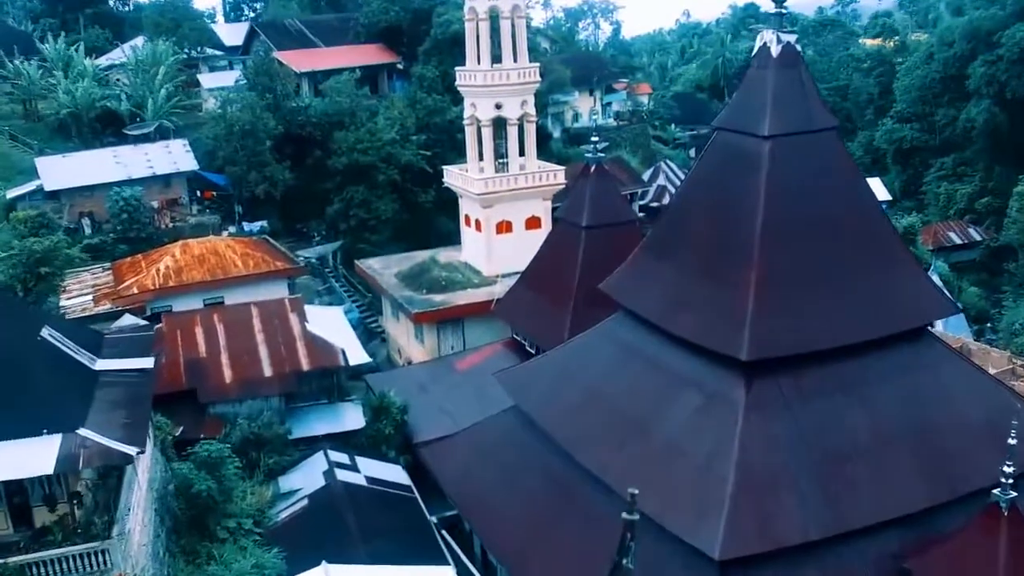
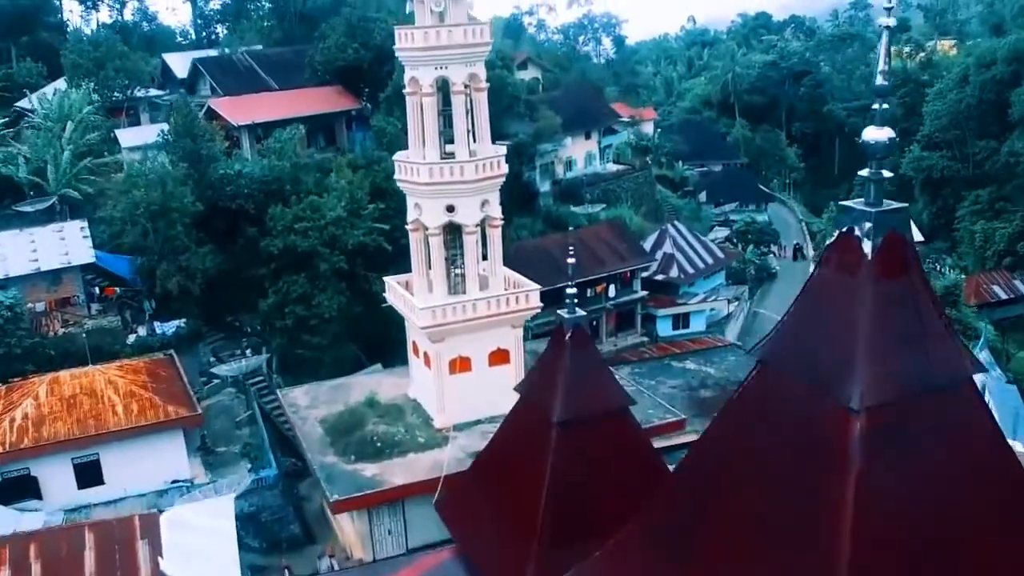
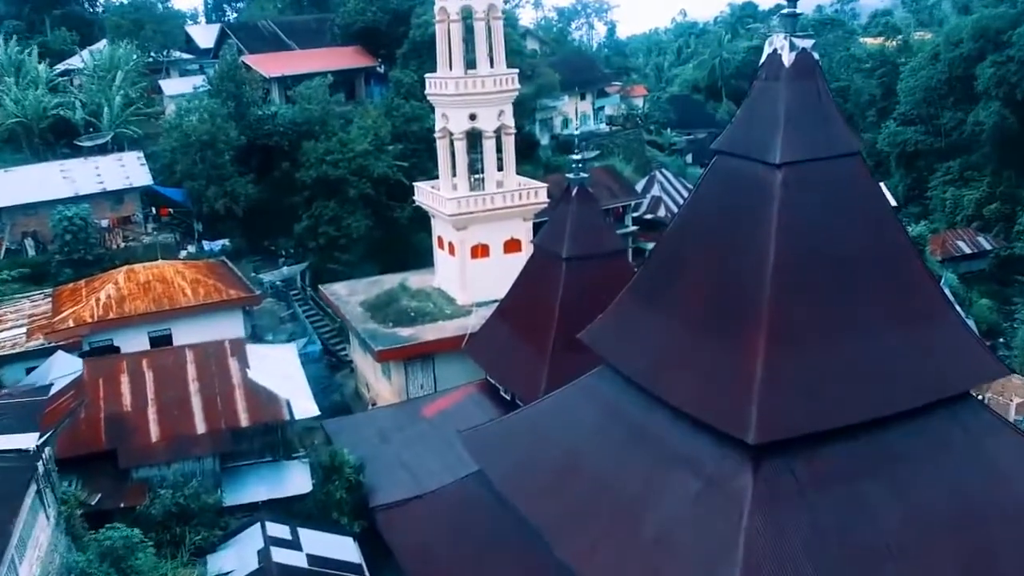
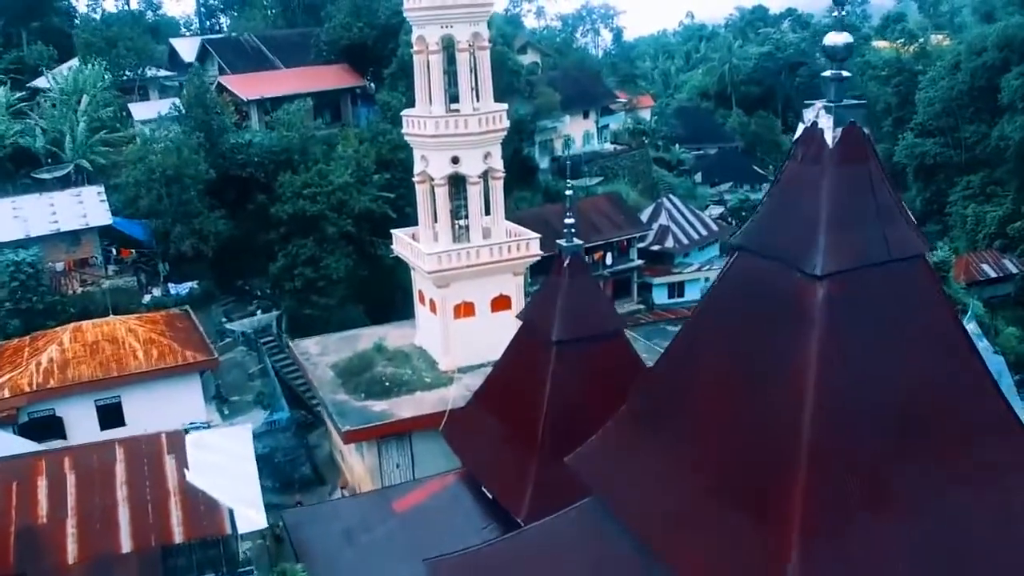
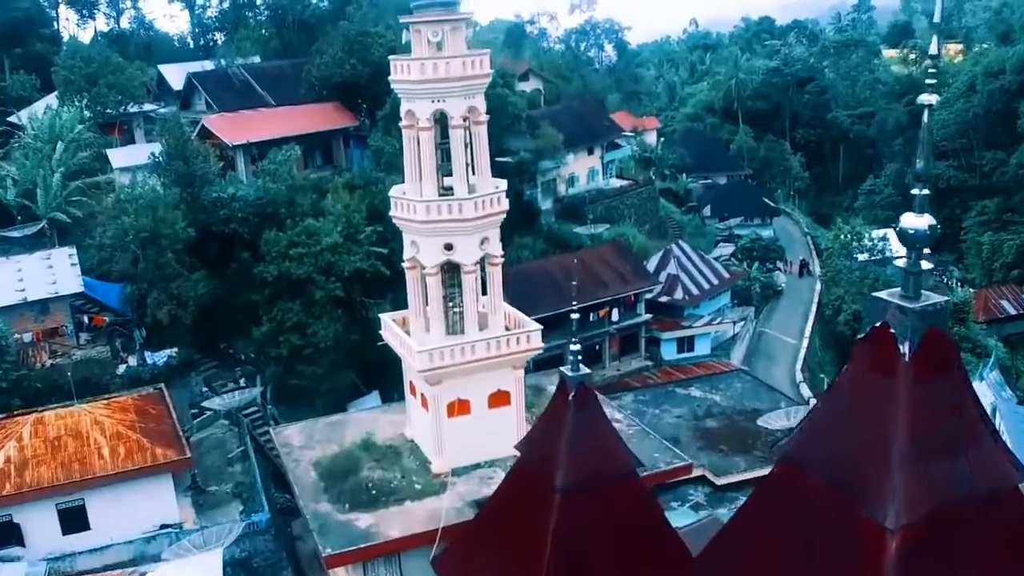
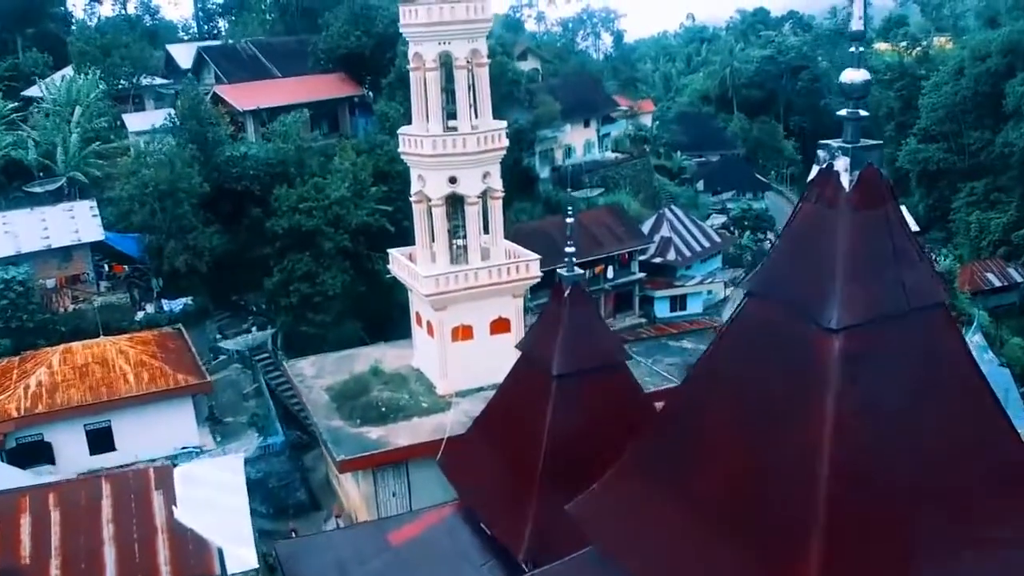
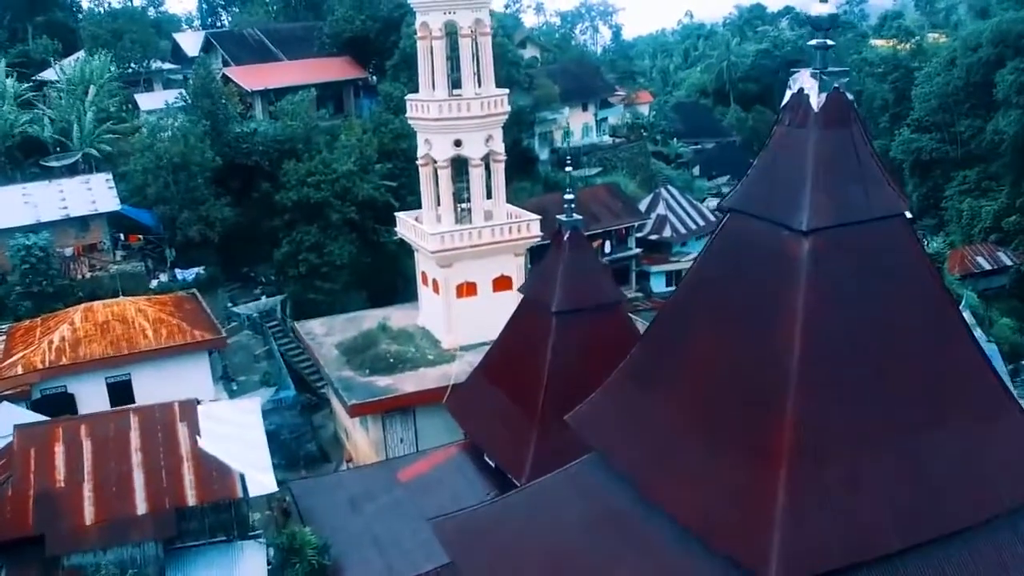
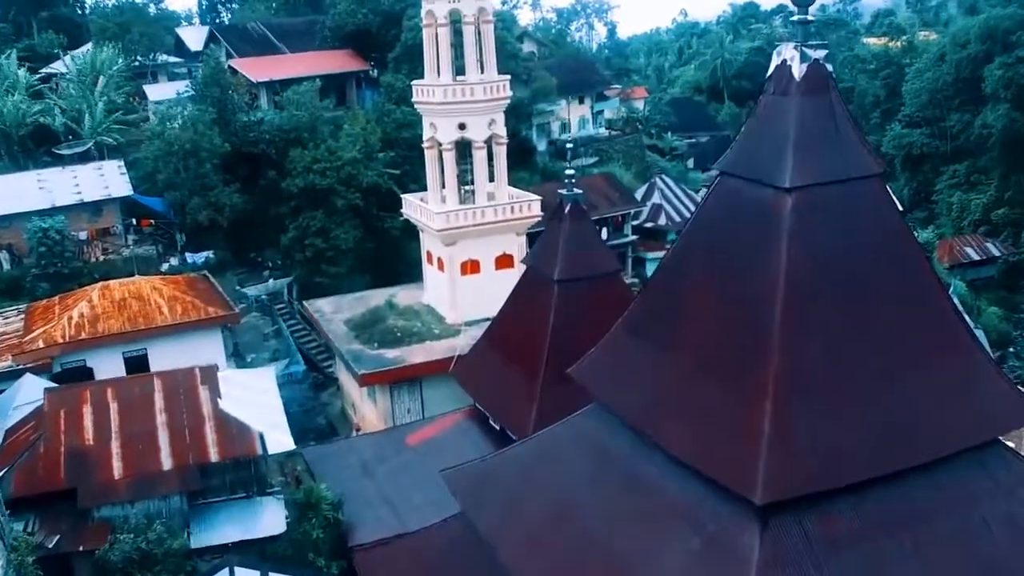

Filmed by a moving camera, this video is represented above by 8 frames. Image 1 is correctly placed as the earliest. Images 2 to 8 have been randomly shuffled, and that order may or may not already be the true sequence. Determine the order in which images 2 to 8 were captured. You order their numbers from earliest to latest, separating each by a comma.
3, 8, 7, 4, 6, 2, 5
